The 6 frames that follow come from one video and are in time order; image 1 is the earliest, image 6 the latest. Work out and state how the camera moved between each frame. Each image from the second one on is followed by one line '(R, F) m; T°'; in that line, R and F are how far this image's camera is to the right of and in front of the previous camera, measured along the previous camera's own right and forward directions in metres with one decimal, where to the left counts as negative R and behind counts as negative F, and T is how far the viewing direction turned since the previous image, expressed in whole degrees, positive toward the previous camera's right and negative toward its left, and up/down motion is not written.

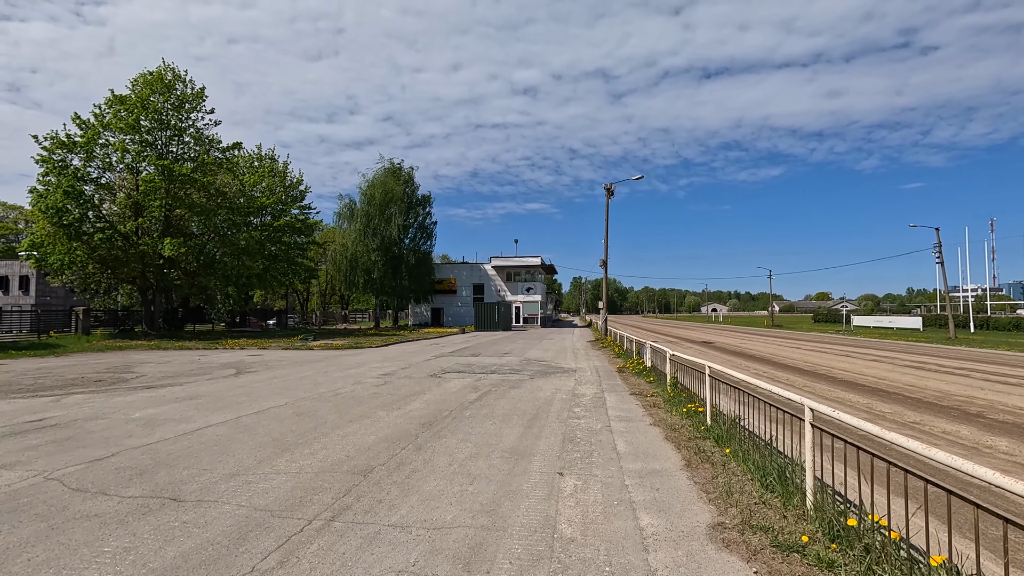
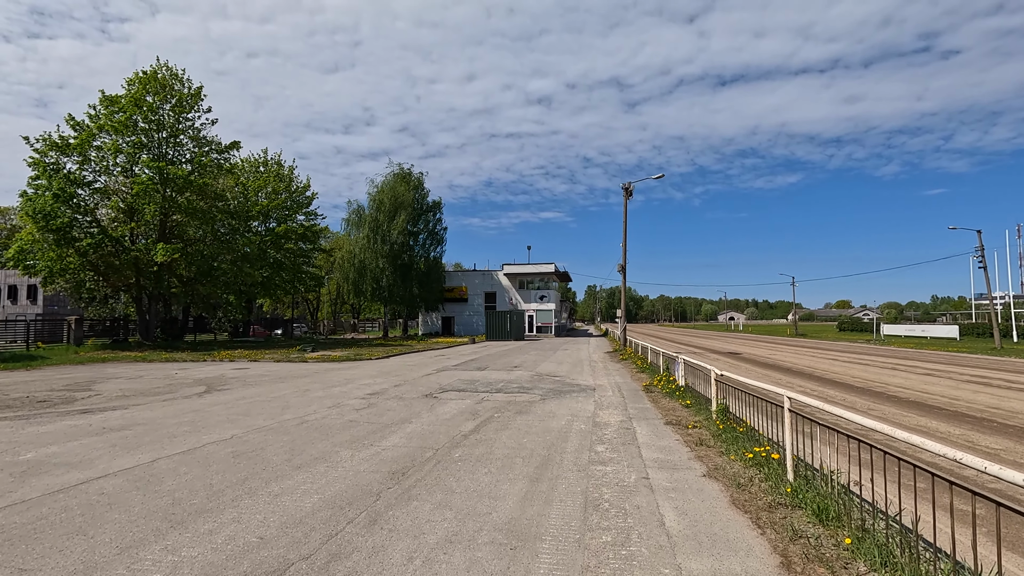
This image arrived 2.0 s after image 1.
(+0.1, +2.0) m; -2°
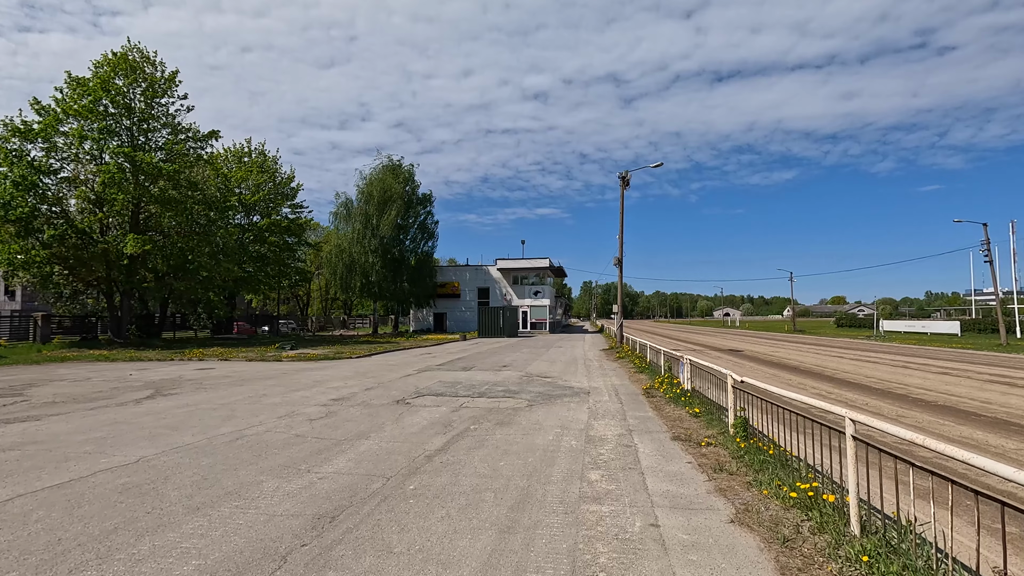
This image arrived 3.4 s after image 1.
(+0.3, +1.4) m; 0°
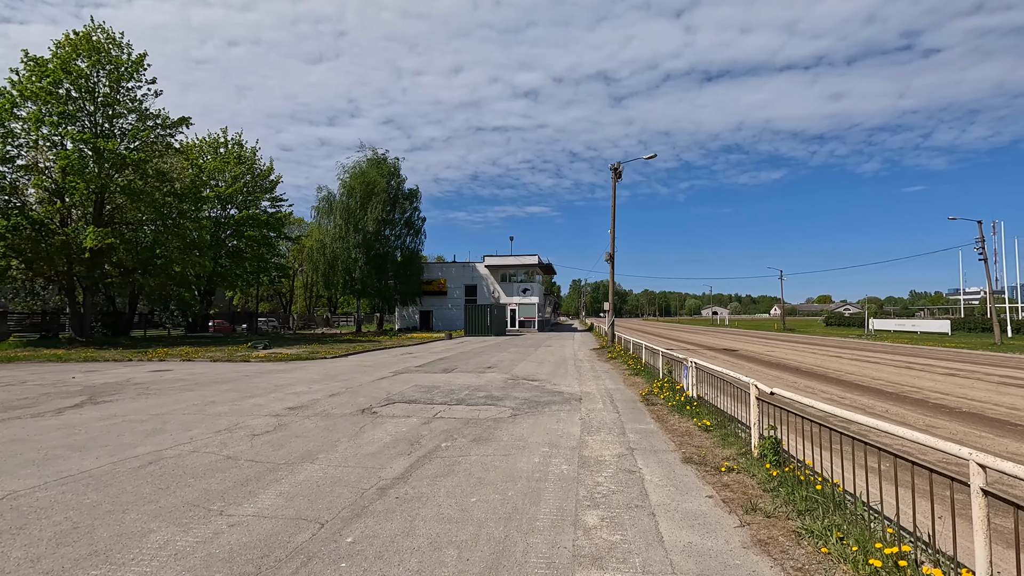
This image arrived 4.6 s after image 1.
(+0.1, +1.3) m; +1°
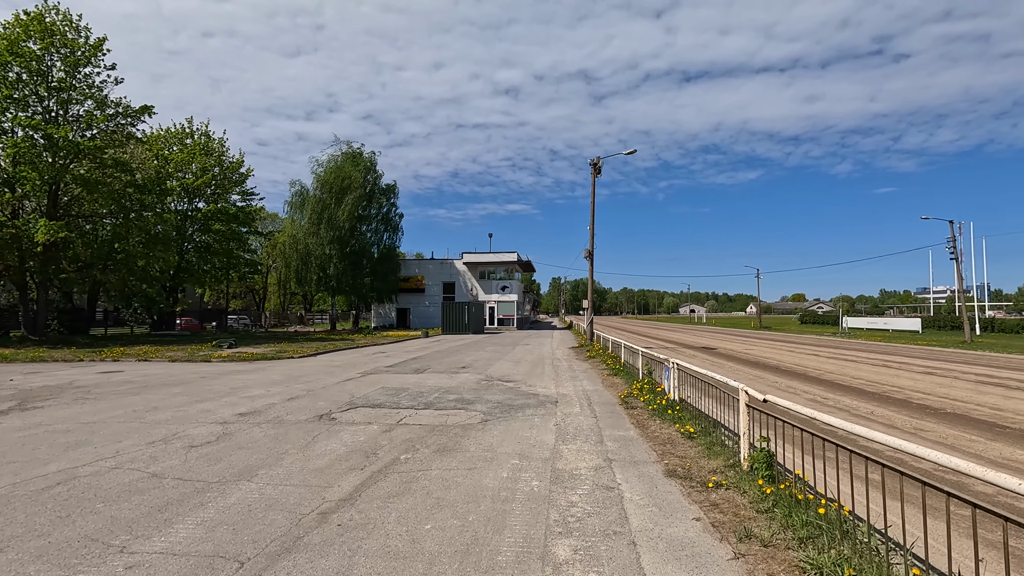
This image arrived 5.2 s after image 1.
(+0.1, +0.6) m; +2°
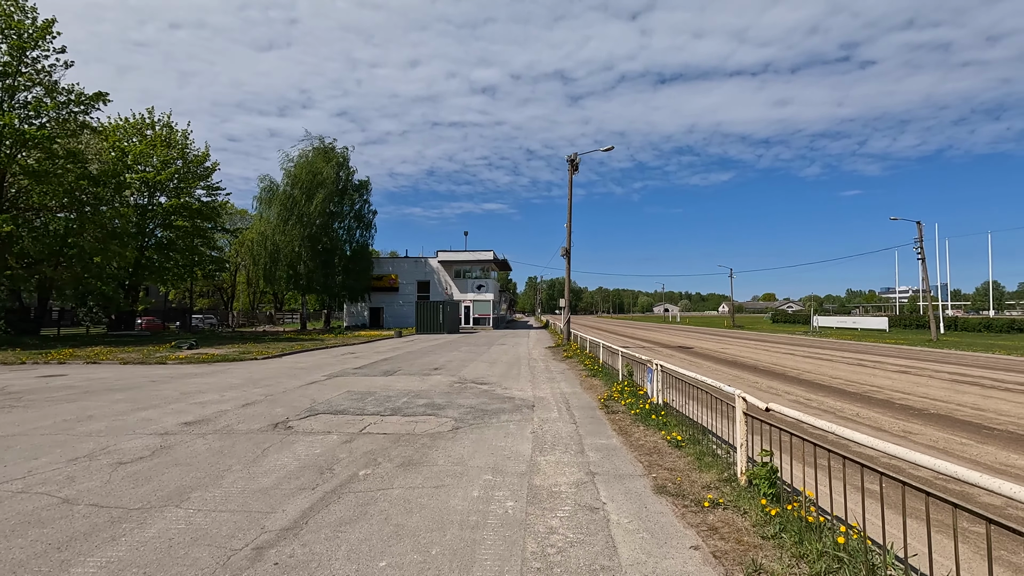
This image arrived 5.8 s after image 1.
(0.0, +0.6) m; +3°
